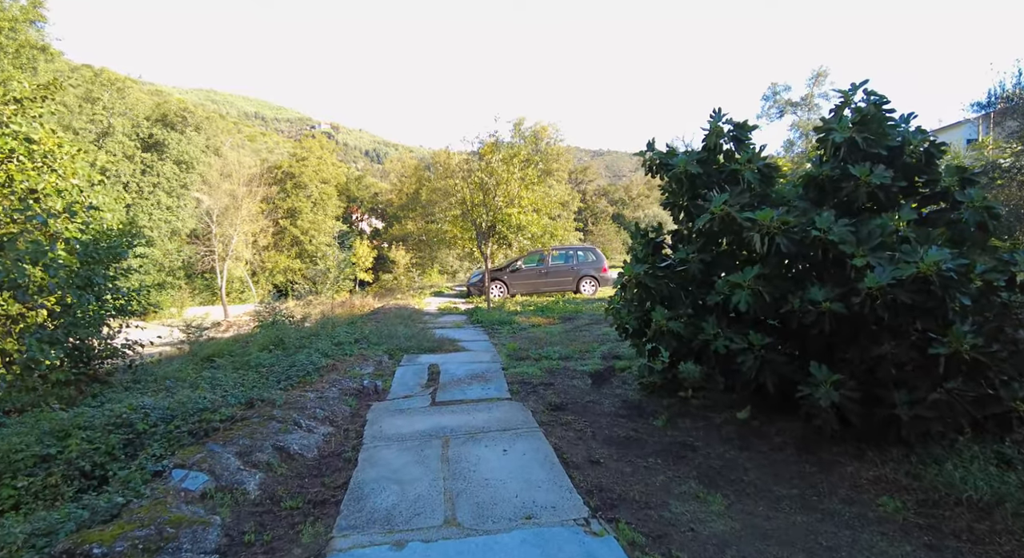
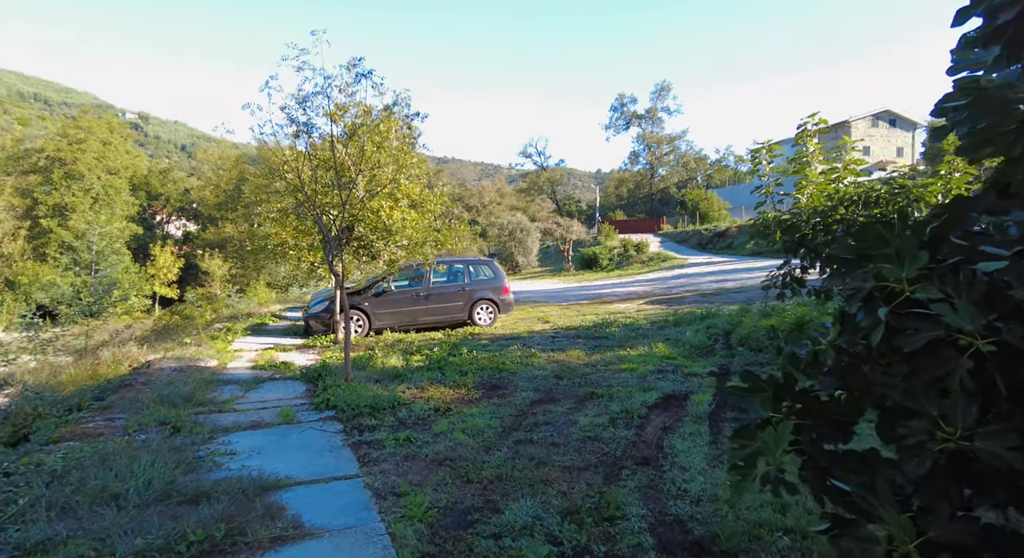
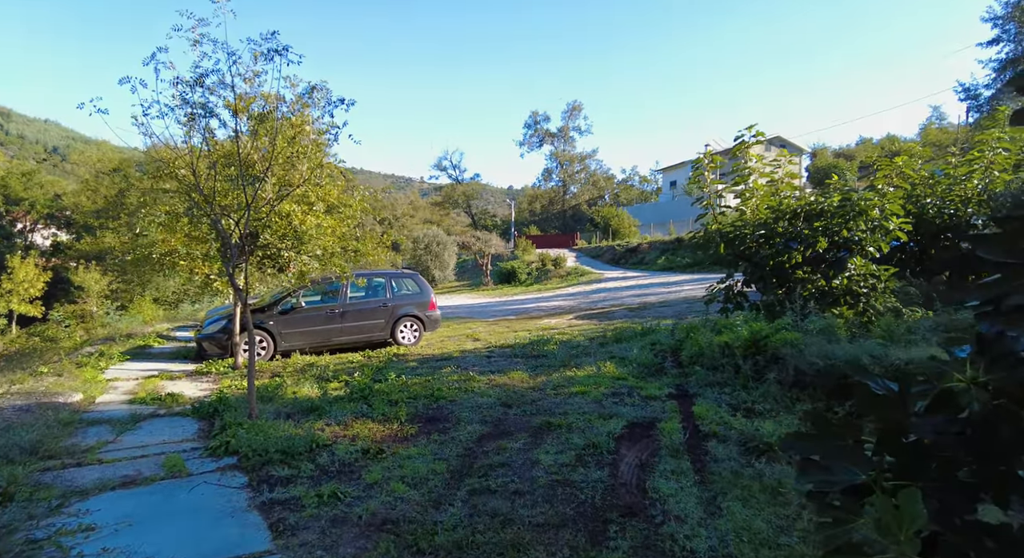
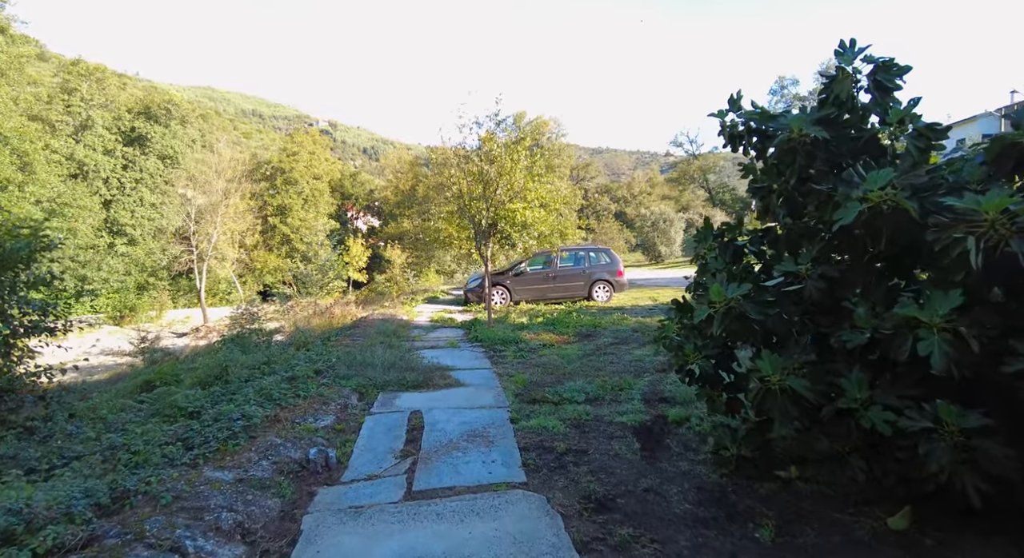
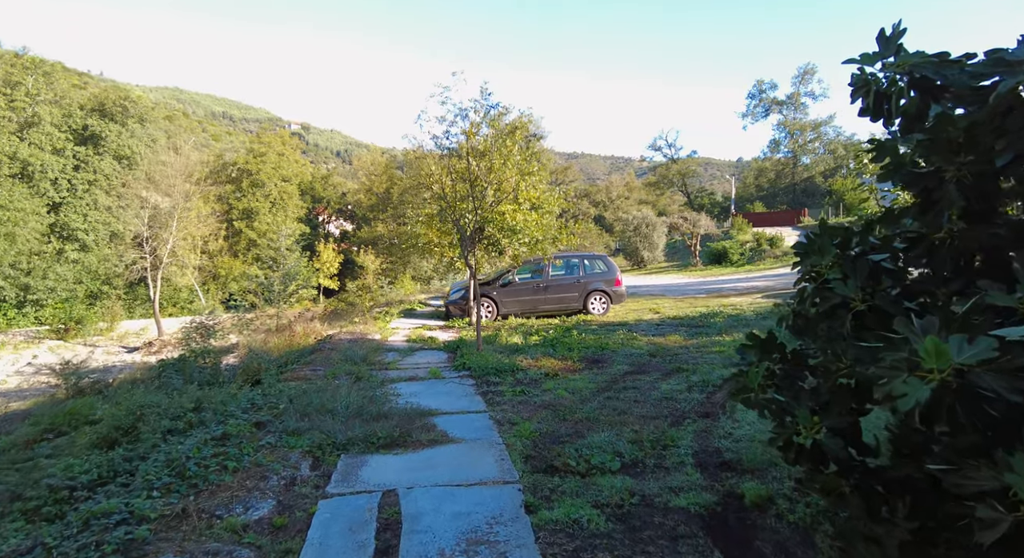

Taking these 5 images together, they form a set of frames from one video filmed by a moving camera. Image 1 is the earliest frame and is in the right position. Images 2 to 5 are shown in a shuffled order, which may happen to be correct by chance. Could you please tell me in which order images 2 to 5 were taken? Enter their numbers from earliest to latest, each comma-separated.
4, 5, 2, 3
